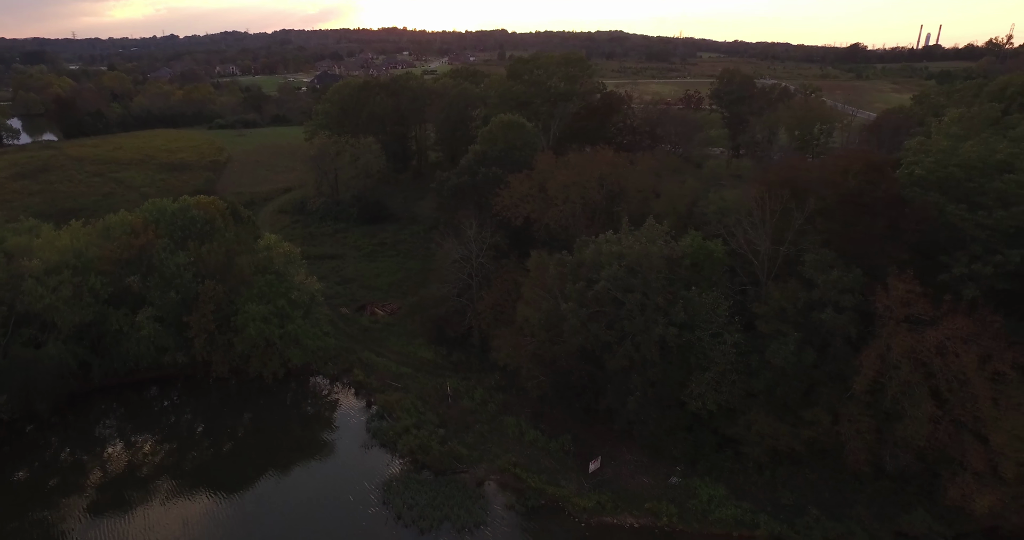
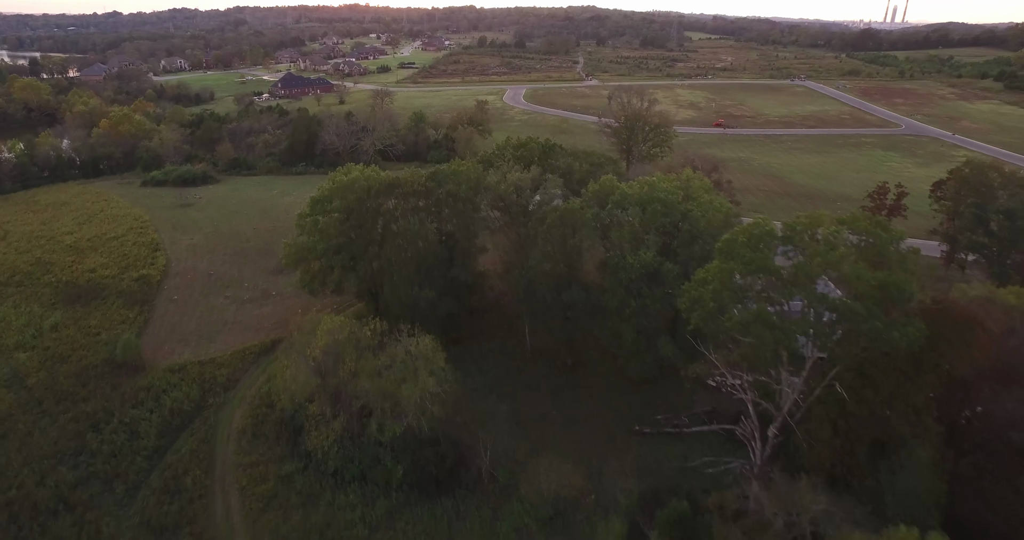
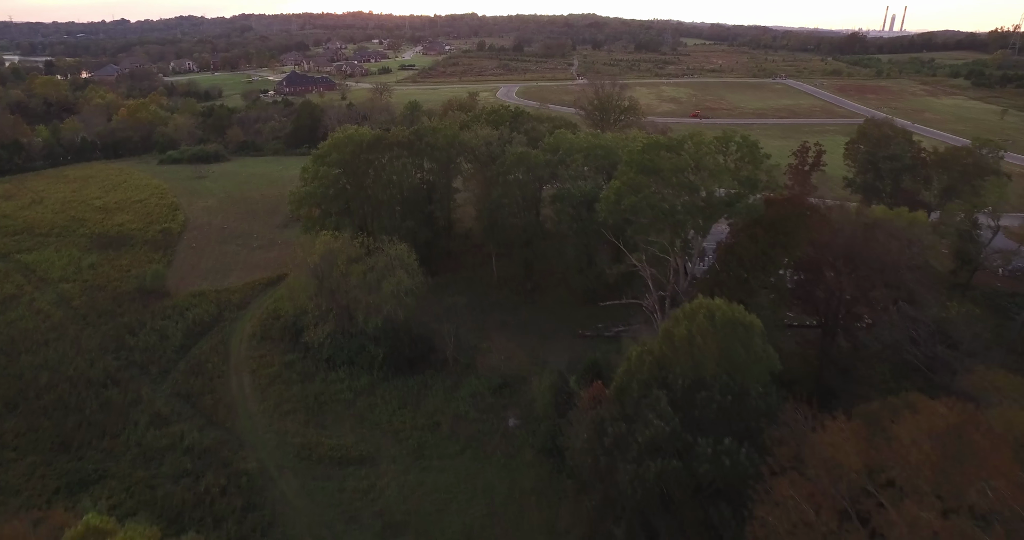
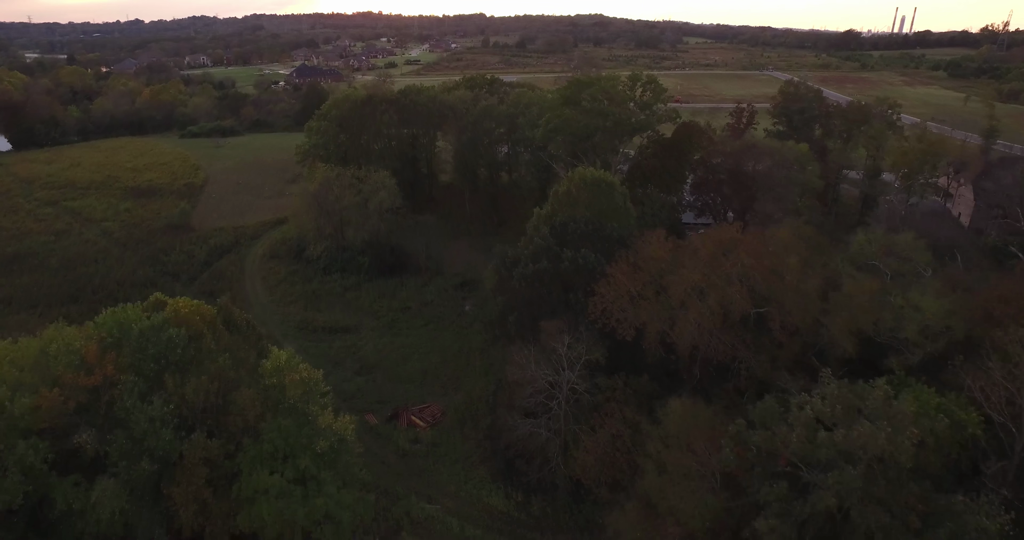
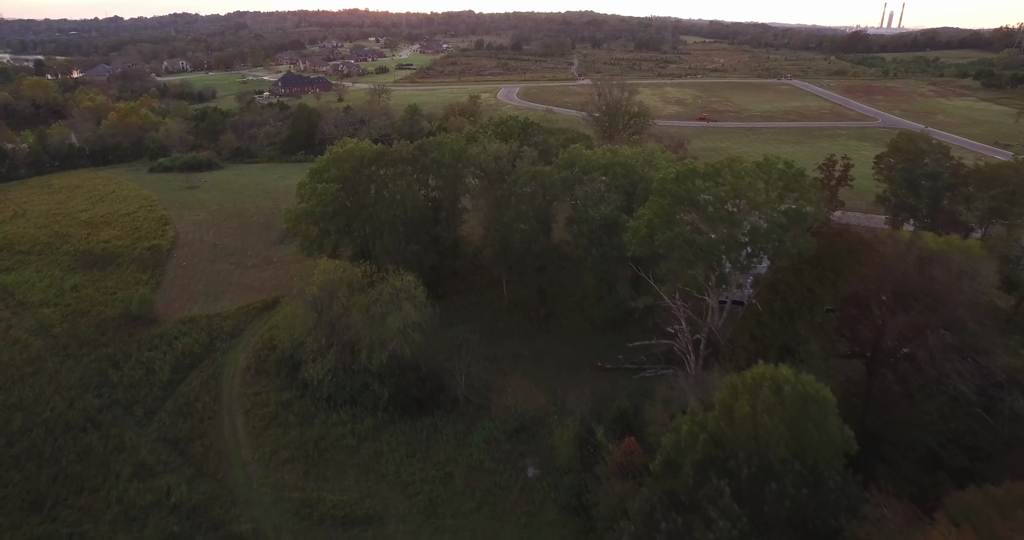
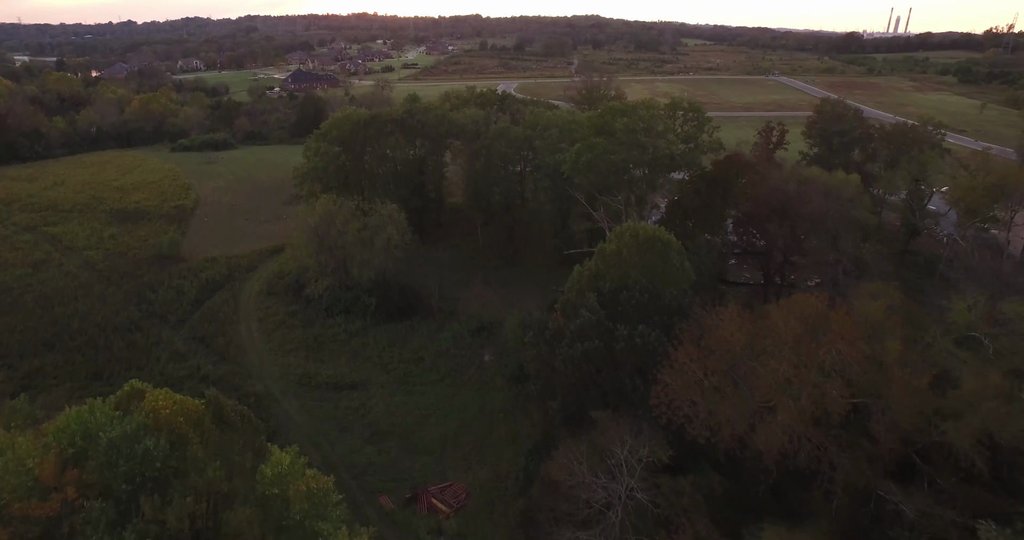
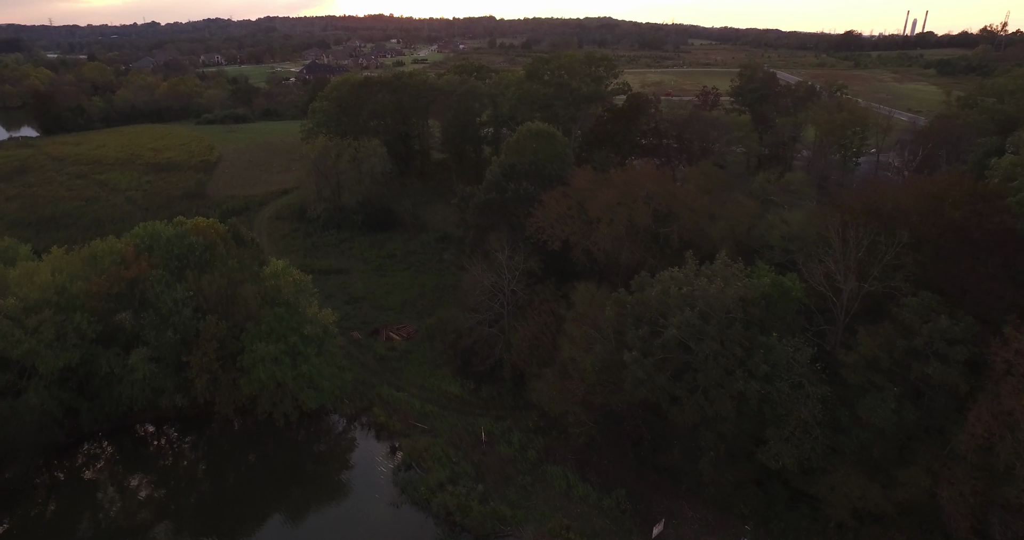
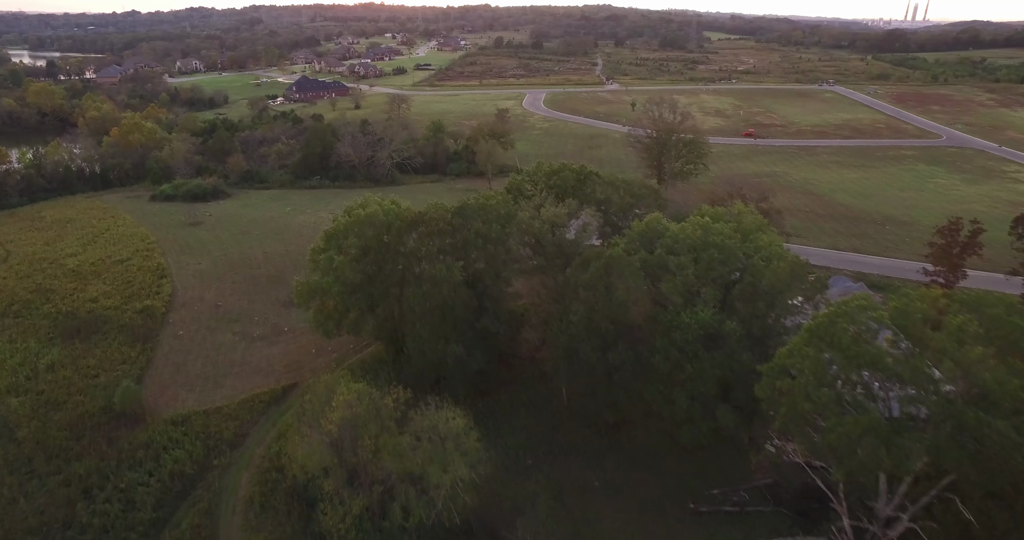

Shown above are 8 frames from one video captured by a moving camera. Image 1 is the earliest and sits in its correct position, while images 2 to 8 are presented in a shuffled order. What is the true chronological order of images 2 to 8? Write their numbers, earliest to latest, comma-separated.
7, 4, 6, 3, 5, 2, 8
